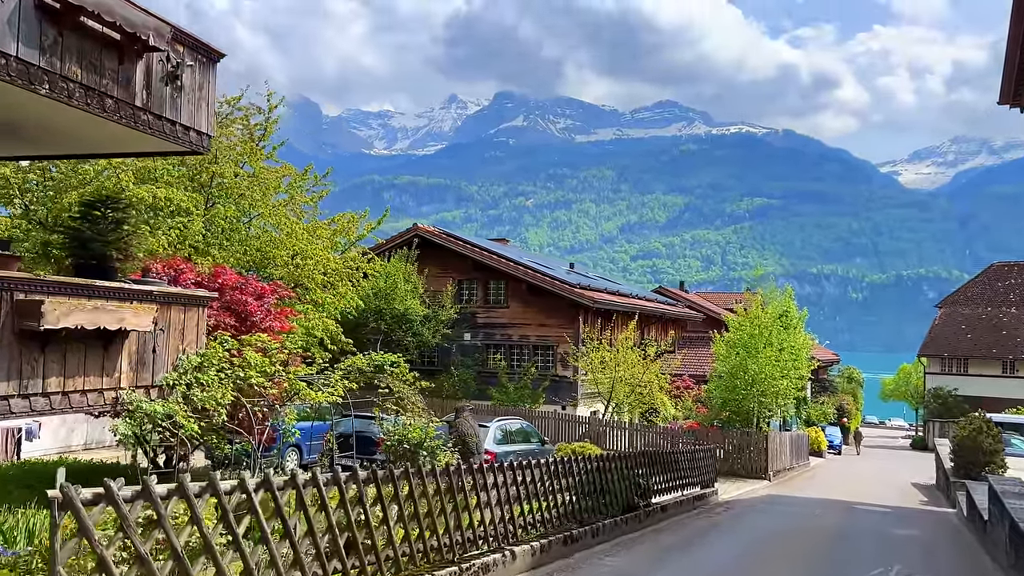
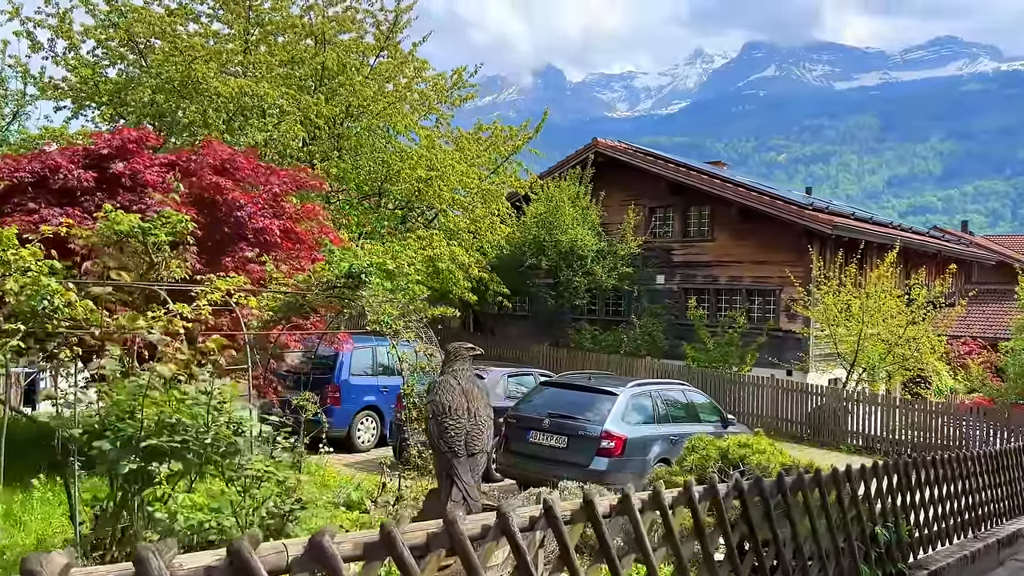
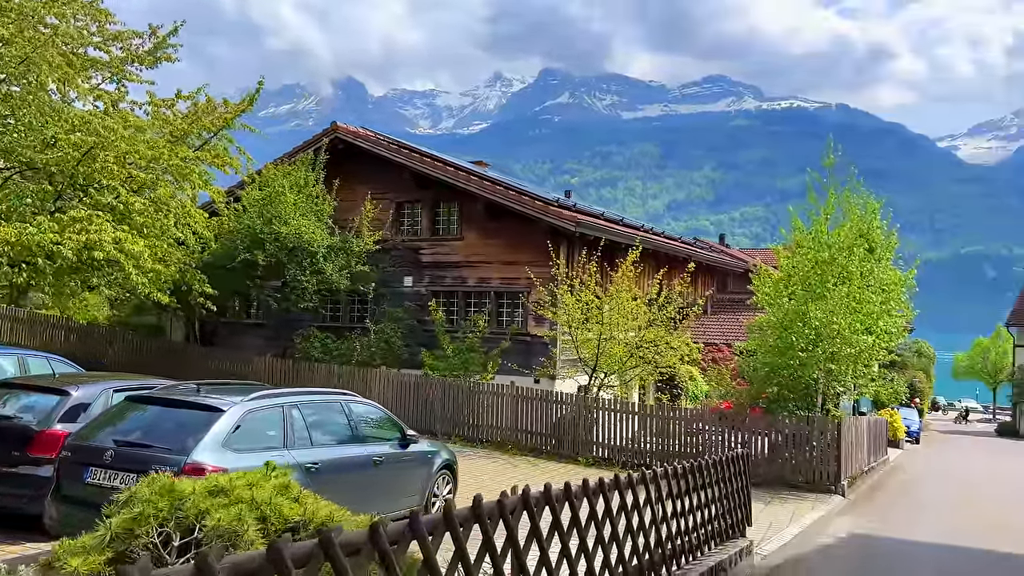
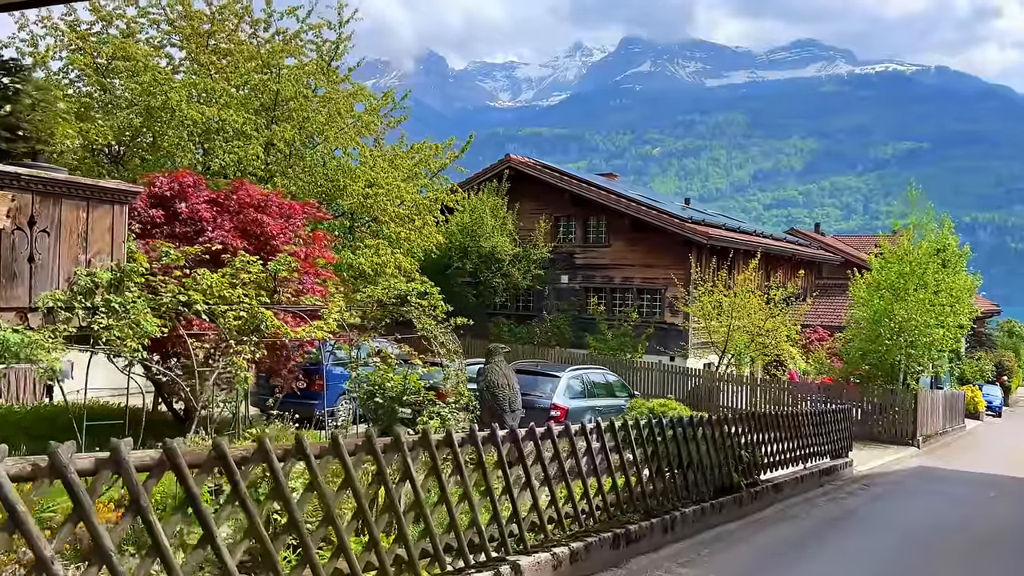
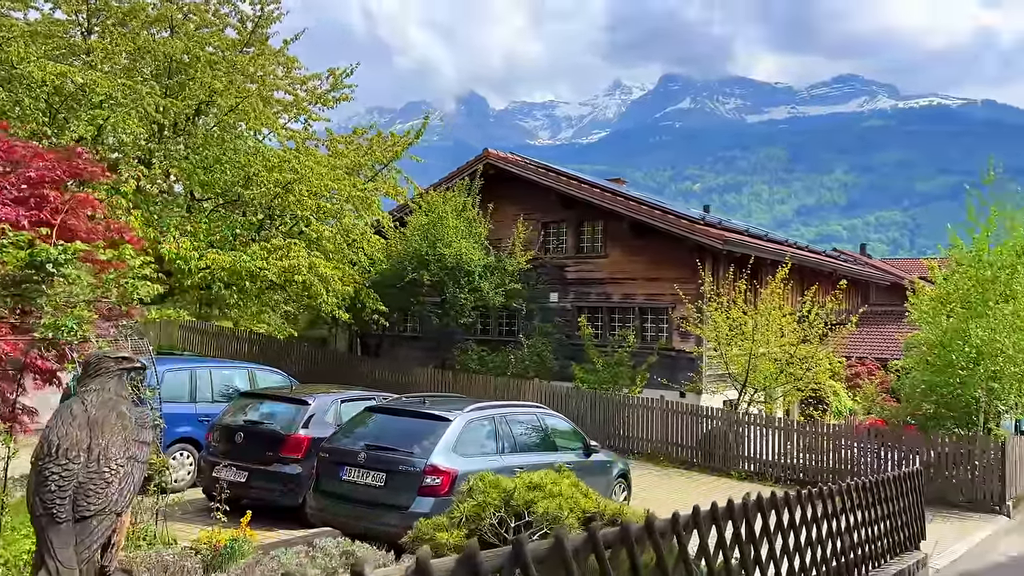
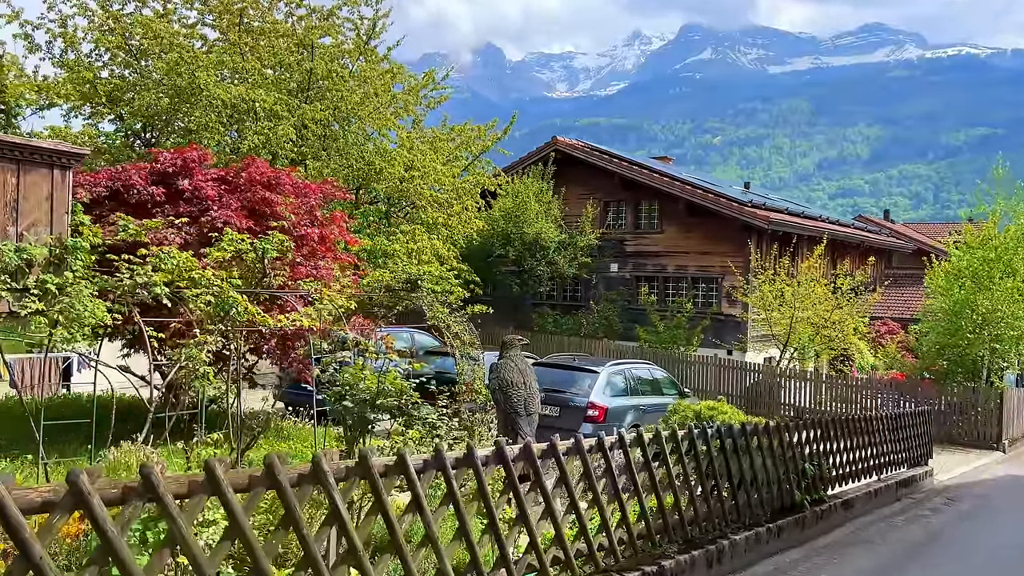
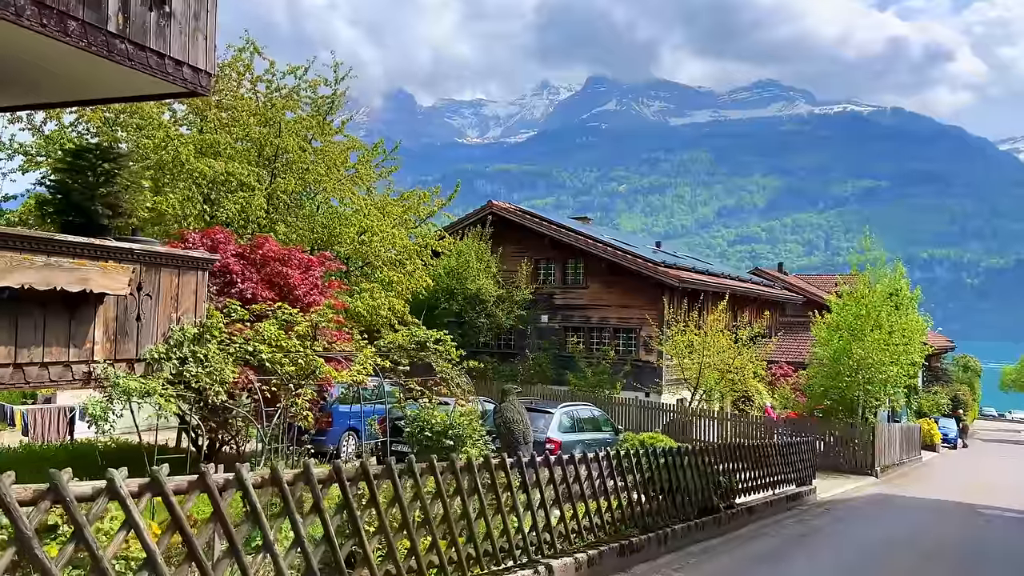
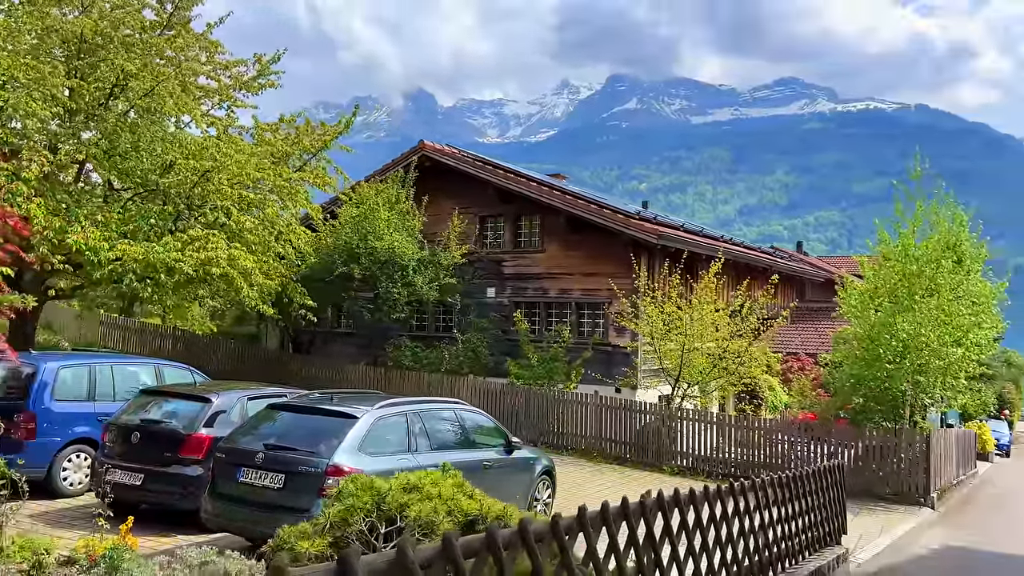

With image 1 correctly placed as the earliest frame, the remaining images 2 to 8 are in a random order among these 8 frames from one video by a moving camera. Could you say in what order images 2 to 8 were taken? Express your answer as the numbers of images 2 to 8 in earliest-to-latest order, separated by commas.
7, 4, 6, 2, 5, 8, 3
